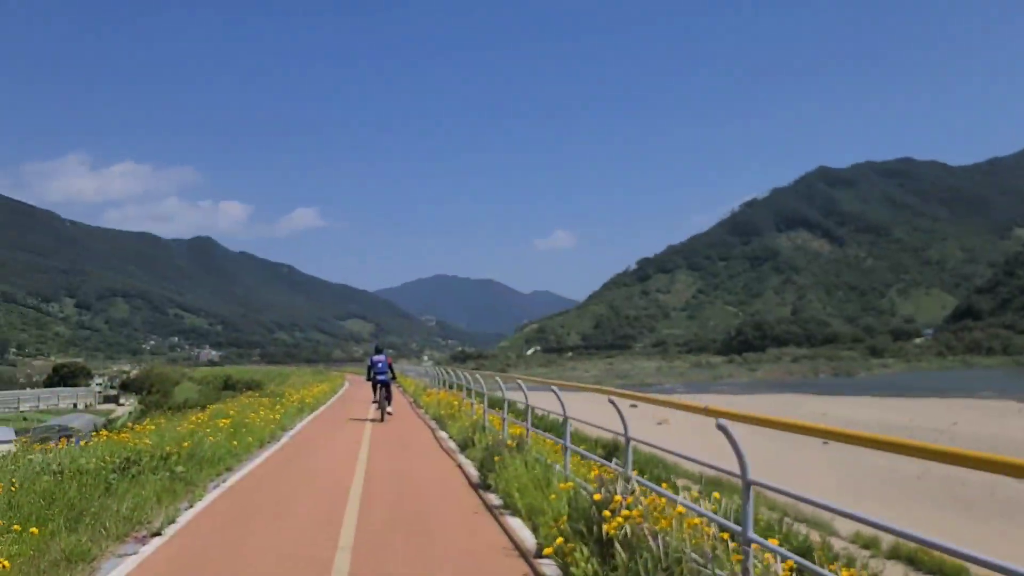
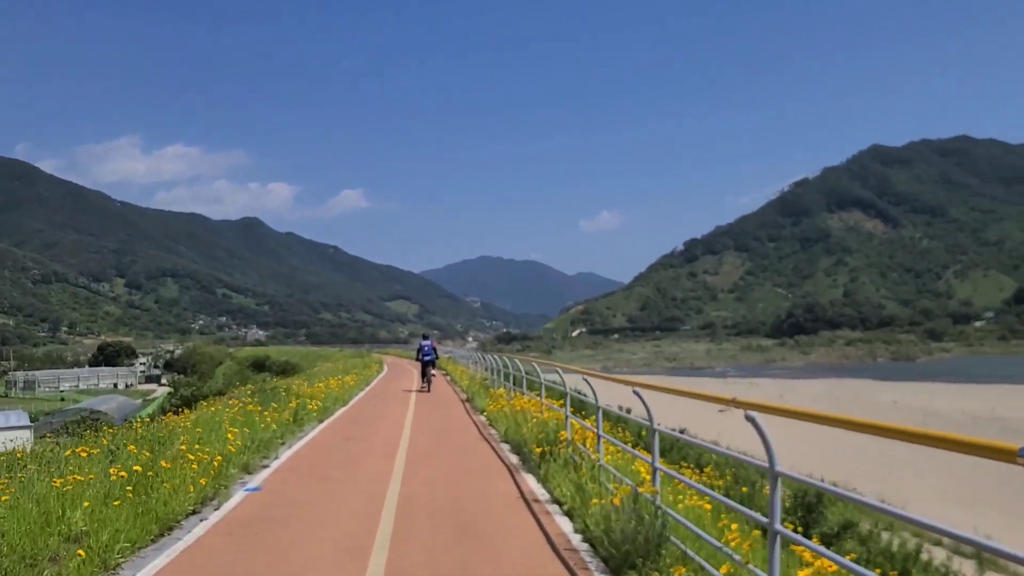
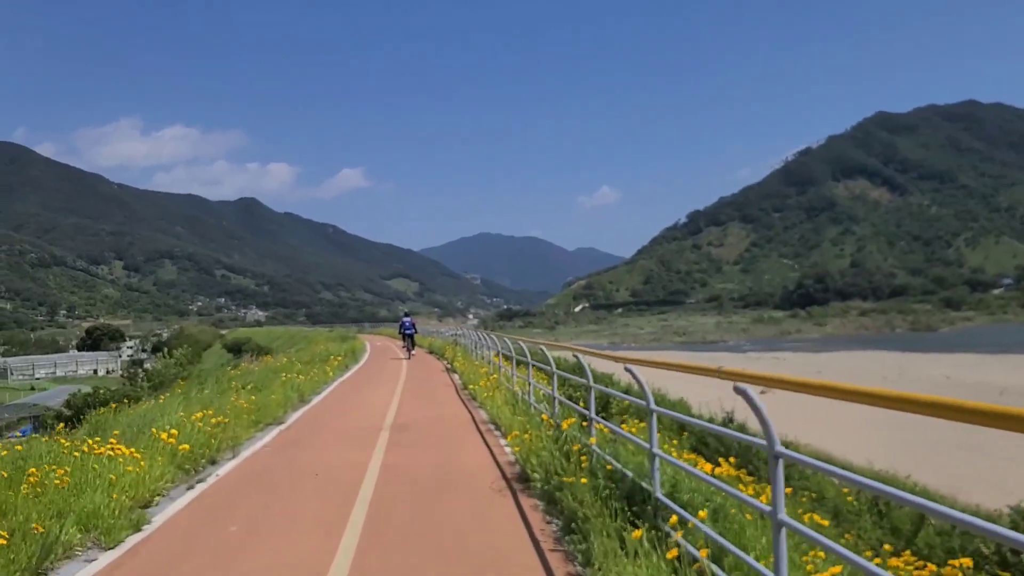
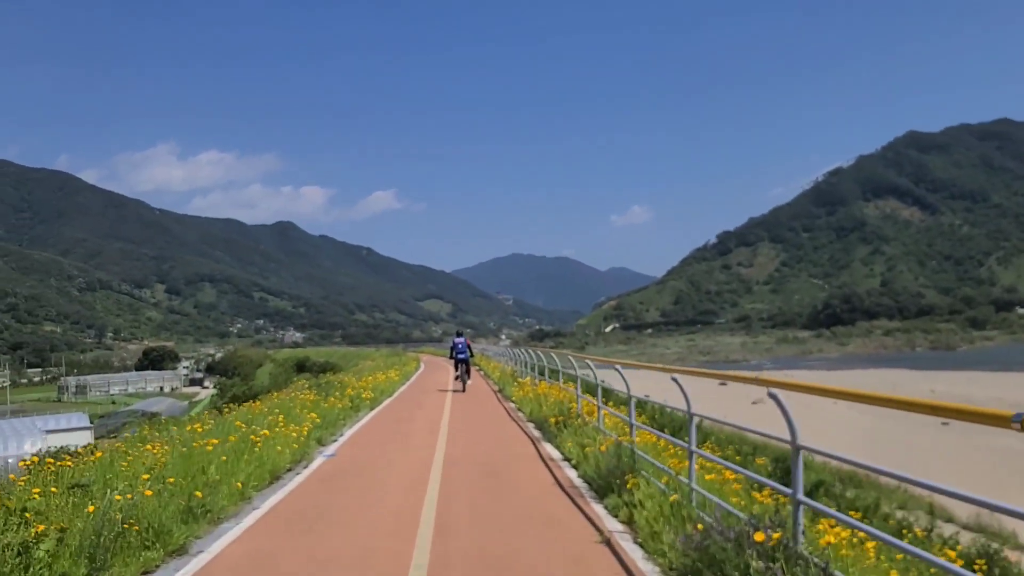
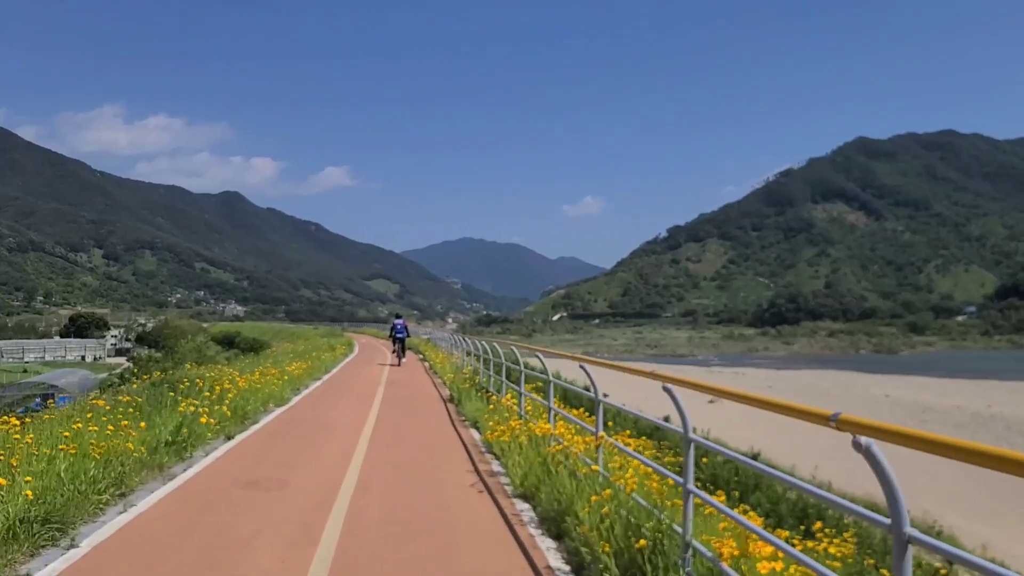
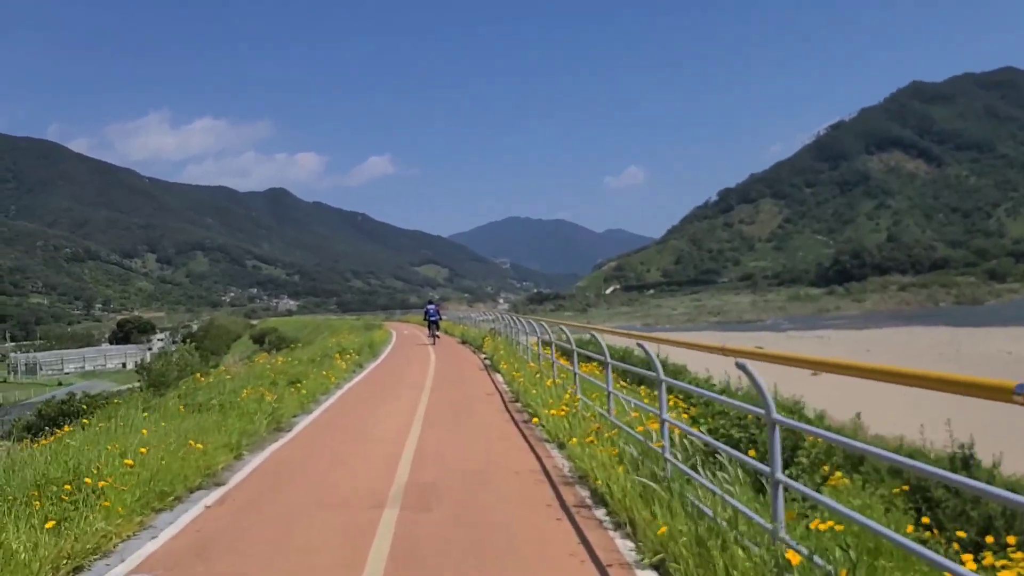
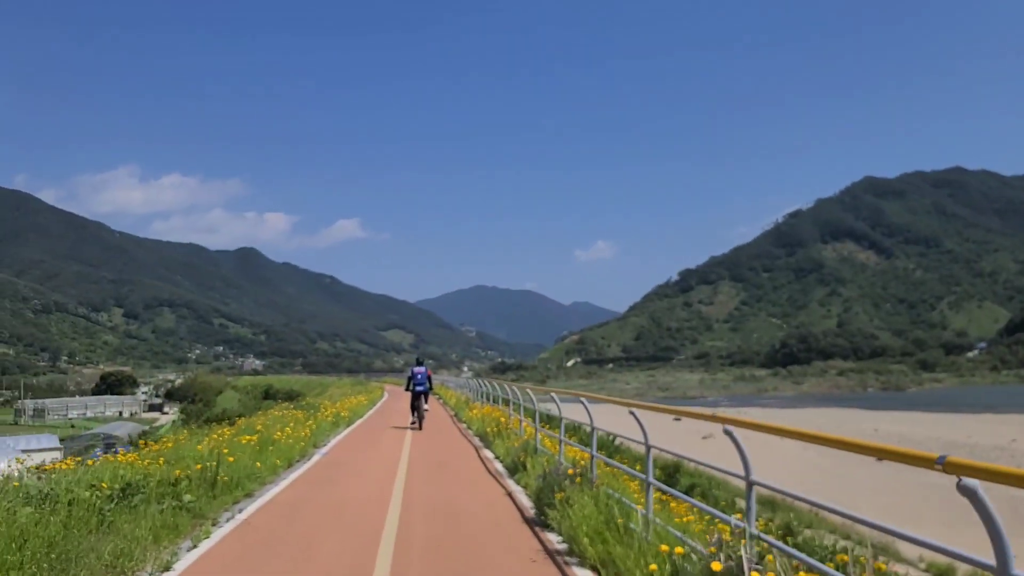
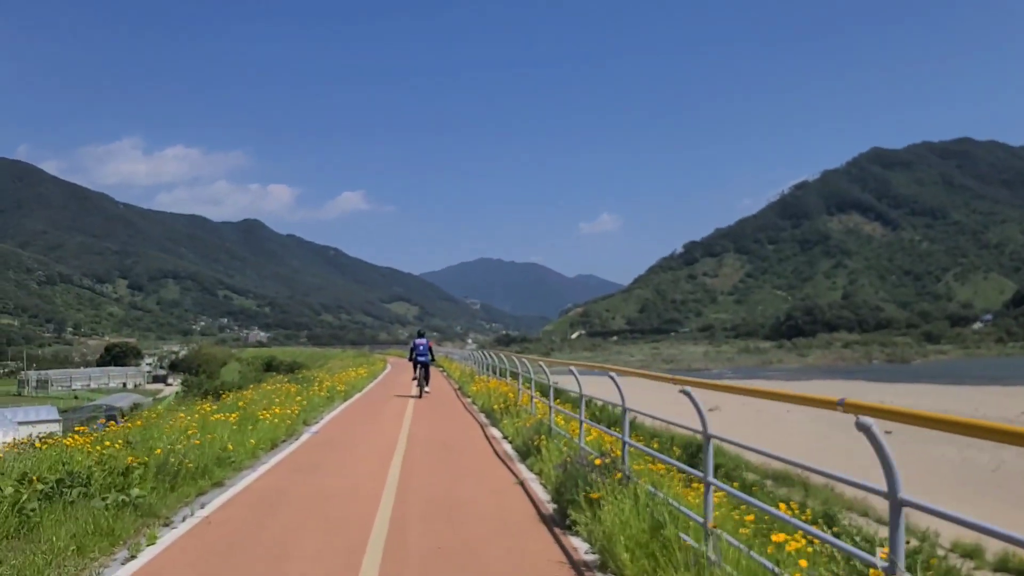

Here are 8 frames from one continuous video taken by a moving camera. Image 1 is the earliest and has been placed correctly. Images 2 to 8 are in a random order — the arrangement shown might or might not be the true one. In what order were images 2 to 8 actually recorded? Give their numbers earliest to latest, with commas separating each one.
7, 8, 4, 2, 5, 3, 6
